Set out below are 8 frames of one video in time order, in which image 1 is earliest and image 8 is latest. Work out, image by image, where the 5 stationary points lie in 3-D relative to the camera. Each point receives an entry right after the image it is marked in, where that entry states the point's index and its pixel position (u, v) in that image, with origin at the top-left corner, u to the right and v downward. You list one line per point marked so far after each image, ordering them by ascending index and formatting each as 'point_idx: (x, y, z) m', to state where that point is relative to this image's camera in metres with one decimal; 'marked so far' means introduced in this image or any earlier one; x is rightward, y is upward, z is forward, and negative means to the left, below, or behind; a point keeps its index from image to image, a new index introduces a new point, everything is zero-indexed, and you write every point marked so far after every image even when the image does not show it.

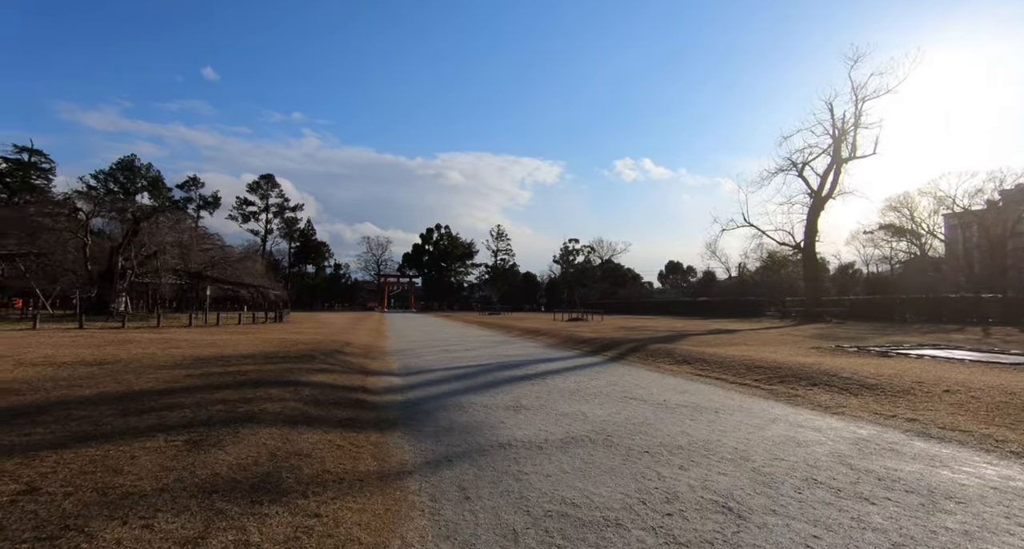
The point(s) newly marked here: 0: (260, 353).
0: (-6.5, -2.0, +13.4) m
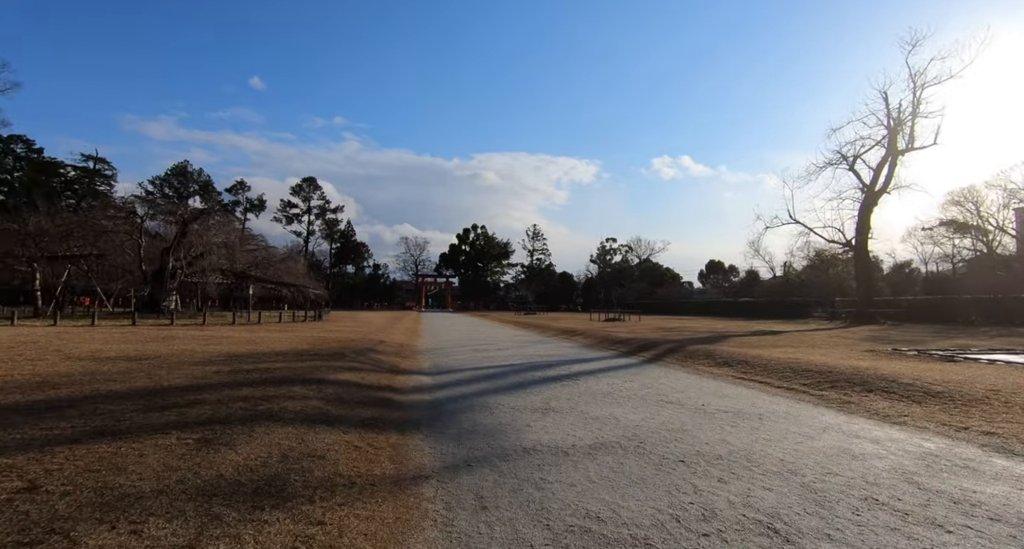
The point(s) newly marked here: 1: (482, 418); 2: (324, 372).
0: (-5.7, -2.0, +13.5) m
1: (-0.4, -2.0, +7.5) m
2: (-3.5, -1.8, +9.6) m
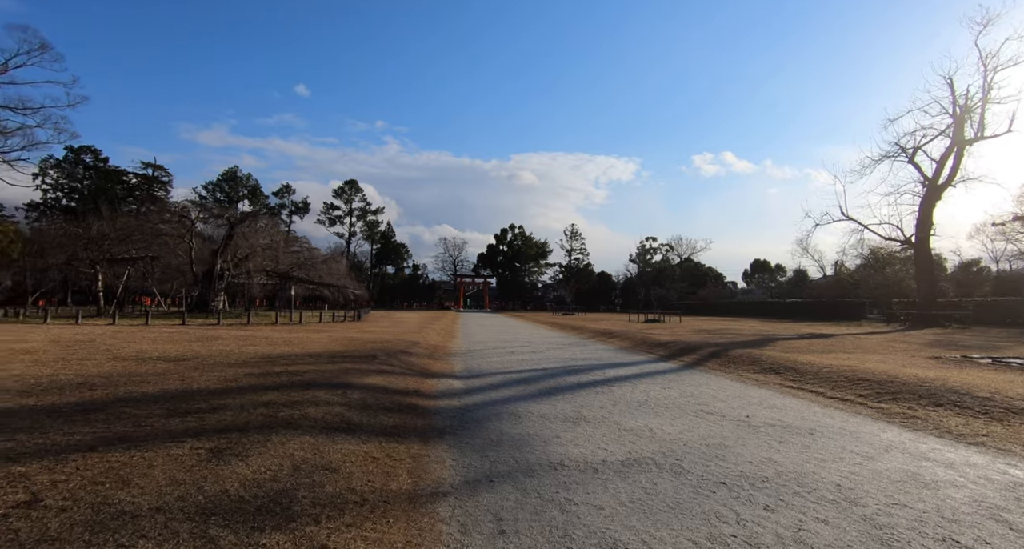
0: (-4.8, -2.0, +13.6) m
1: (0.0, -2.1, +7.1) m
2: (-2.9, -1.9, +9.5) m
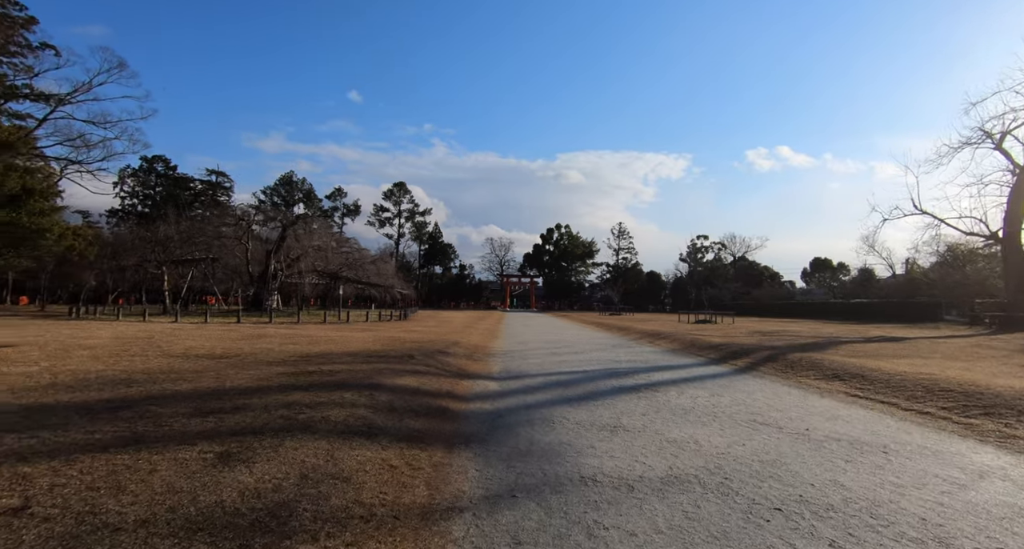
0: (-3.8, -2.0, +13.5) m
1: (+0.4, -2.0, +6.7) m
2: (-2.3, -1.8, +9.3) m
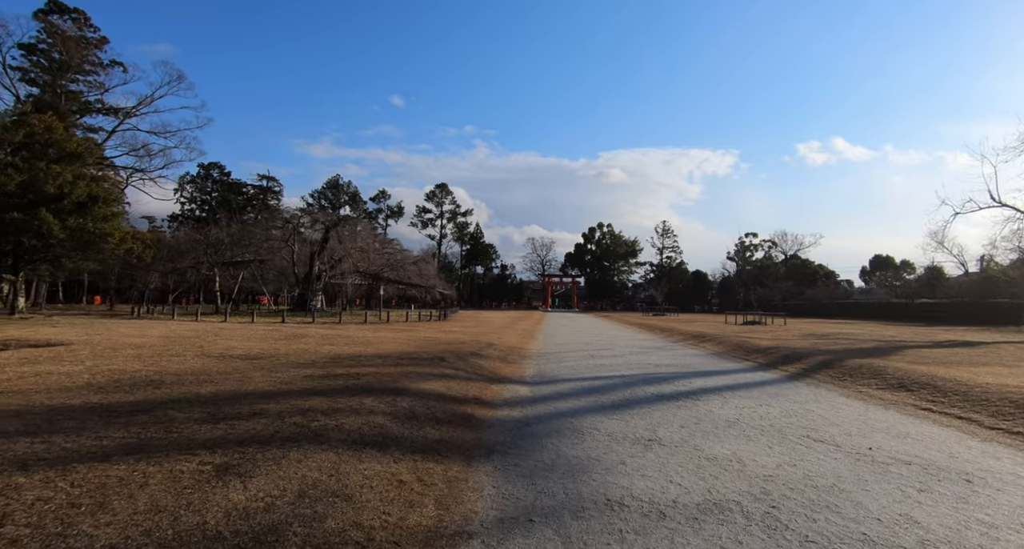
0: (-3.0, -2.0, +13.3) m
1: (+0.7, -2.0, +6.2) m
2: (-1.7, -1.8, +9.0) m
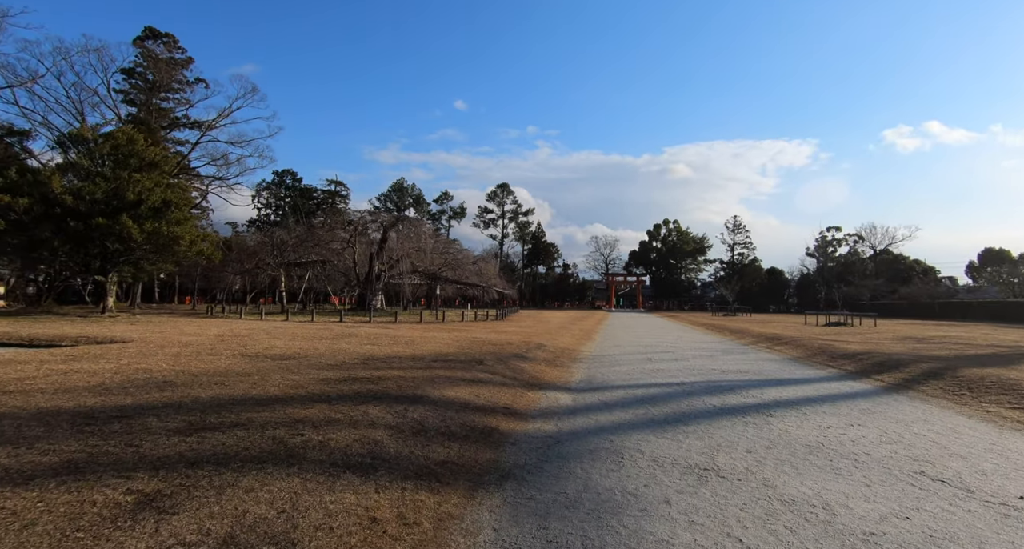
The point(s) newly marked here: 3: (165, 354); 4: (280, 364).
0: (-1.9, -1.9, +12.6) m
1: (+0.9, -1.9, +5.0) m
2: (-1.2, -1.7, +8.1) m
3: (-7.3, -1.8, +11.2) m
4: (-4.5, -1.7, +10.2) m
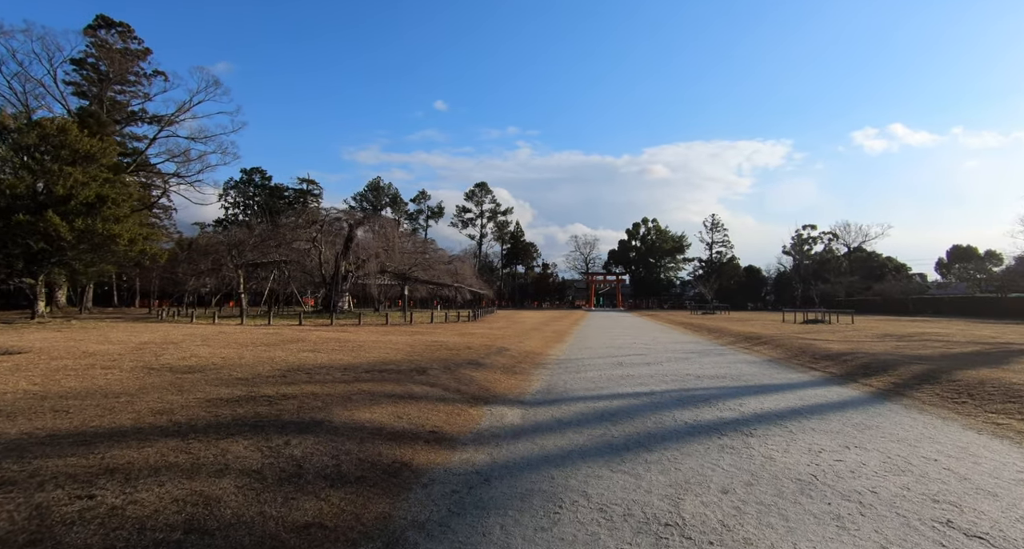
0: (-2.9, -1.9, +11.1) m
1: (+0.1, -1.9, +3.7) m
2: (-2.1, -1.7, +6.7) m
3: (-8.3, -1.8, +9.5) m
4: (-5.4, -1.7, +8.6) m
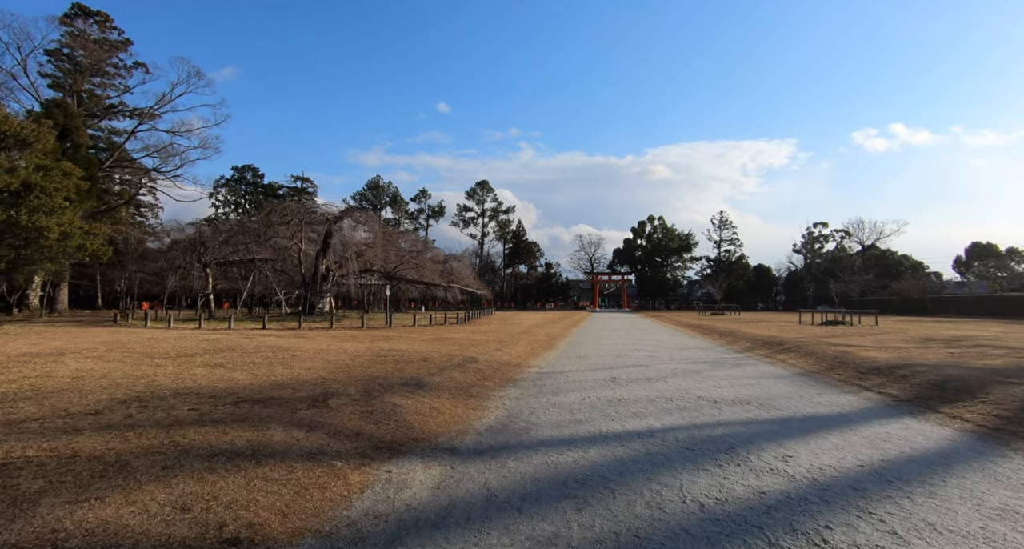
0: (-3.7, -1.7, +8.1) m
1: (-0.9, -1.7, +0.6) m
2: (-3.0, -1.5, +3.7) m
3: (-9.2, -1.6, +6.6) m
4: (-6.3, -1.6, +5.6) m
